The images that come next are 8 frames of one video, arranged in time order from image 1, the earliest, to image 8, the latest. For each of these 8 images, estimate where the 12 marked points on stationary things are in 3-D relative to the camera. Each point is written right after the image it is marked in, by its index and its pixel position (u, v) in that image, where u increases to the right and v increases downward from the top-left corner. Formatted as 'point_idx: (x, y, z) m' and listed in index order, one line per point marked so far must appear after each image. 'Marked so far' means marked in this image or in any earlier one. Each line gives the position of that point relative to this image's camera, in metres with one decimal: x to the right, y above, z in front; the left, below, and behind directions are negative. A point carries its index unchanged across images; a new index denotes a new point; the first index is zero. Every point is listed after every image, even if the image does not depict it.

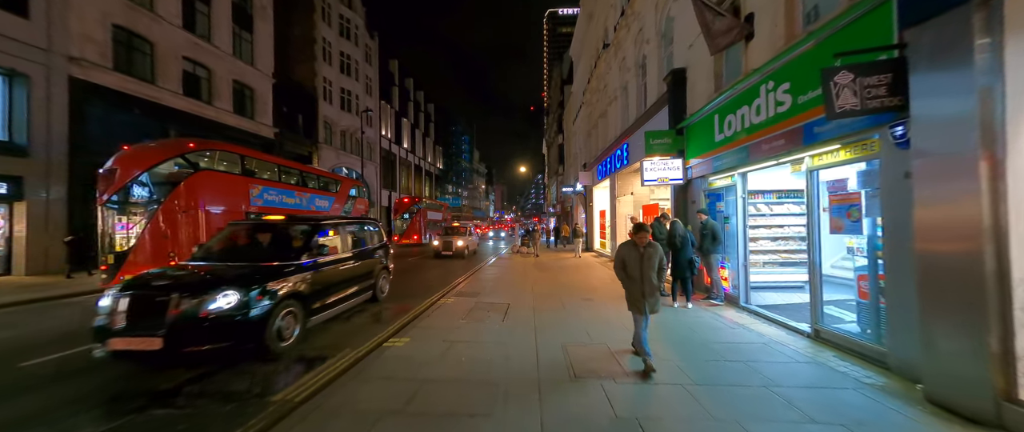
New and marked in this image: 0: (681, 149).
0: (+4.6, +1.8, +8.8) m
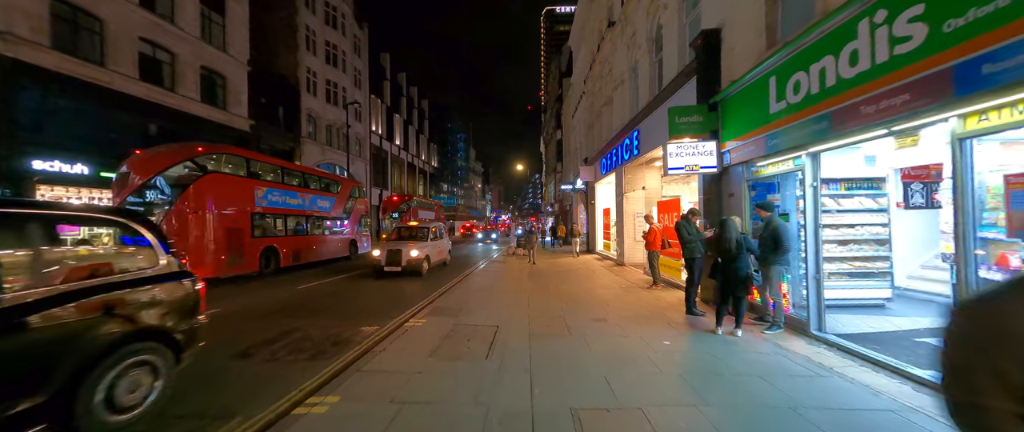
0: (+4.4, +1.9, +7.0) m
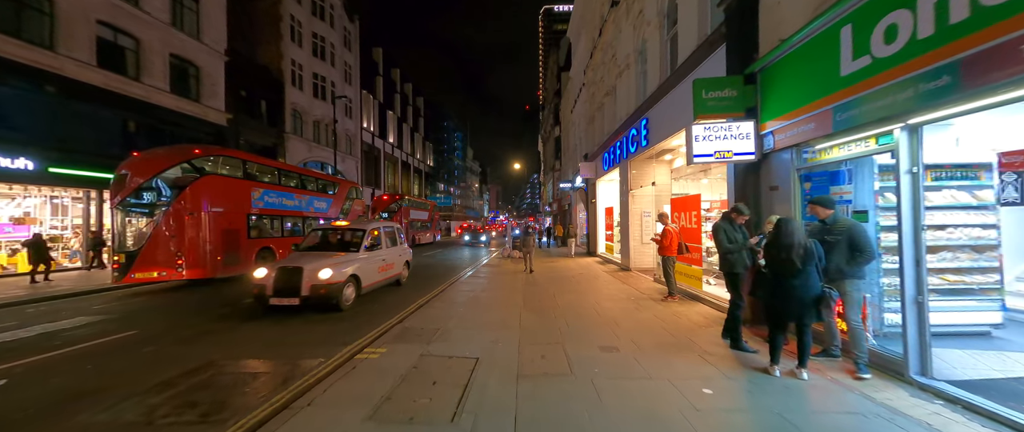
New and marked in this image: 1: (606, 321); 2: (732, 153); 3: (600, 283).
0: (+4.2, +1.9, +5.6) m
1: (+1.8, -2.0, +6.1) m
2: (+3.7, +1.1, +5.4) m
3: (+2.8, -2.1, +10.1) m
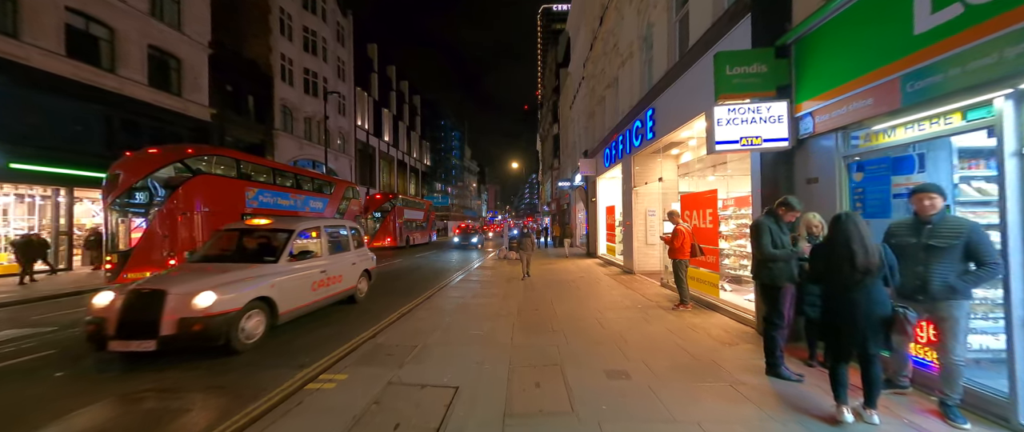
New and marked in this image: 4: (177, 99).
0: (+4.0, +2.0, +4.8) m
1: (+1.6, -2.0, +5.3) m
2: (+3.6, +1.1, +4.6) m
3: (+2.6, -2.1, +9.3) m
4: (-19.8, +6.9, +19.0) m
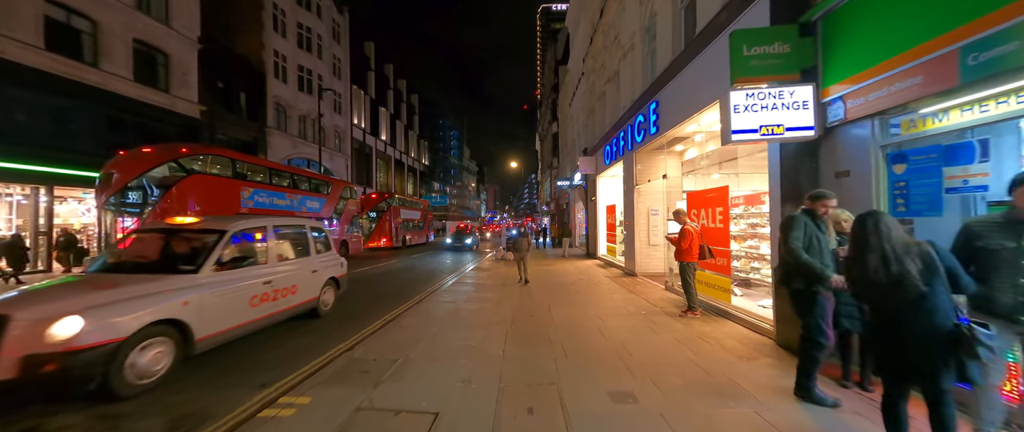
0: (+3.9, +2.0, +4.3) m
1: (+1.5, -1.9, +4.7) m
2: (+3.4, +1.1, +4.1) m
3: (+2.5, -2.1, +8.8) m
4: (-19.9, +6.9, +18.5) m
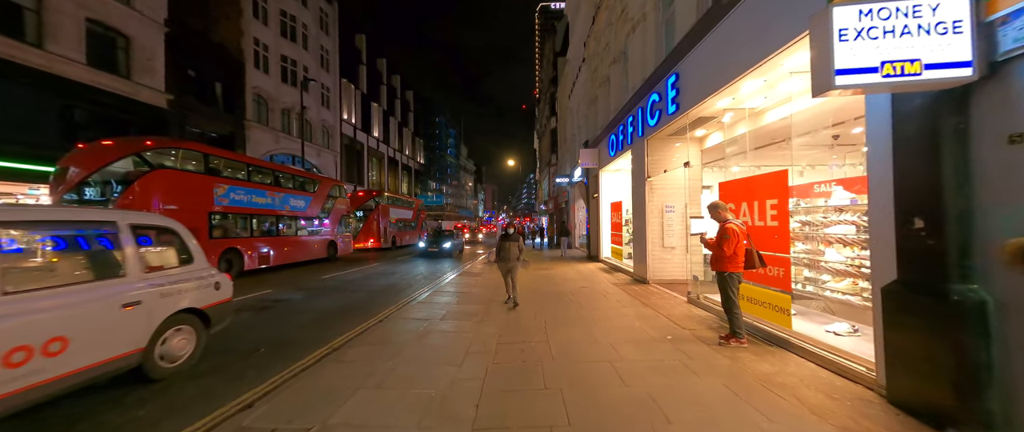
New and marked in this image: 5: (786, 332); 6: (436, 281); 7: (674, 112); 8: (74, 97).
0: (+3.7, +2.1, +2.7) m
1: (+1.3, -1.9, +3.2) m
2: (+3.2, +1.2, +2.5) m
3: (+2.2, -2.0, +7.2) m
4: (-20.2, +7.0, +16.8) m
5: (+3.8, -1.6, +4.4) m
6: (-2.3, -2.0, +10.5) m
7: (+3.9, +2.5, +7.7) m
8: (-20.4, +5.6, +14.9) m
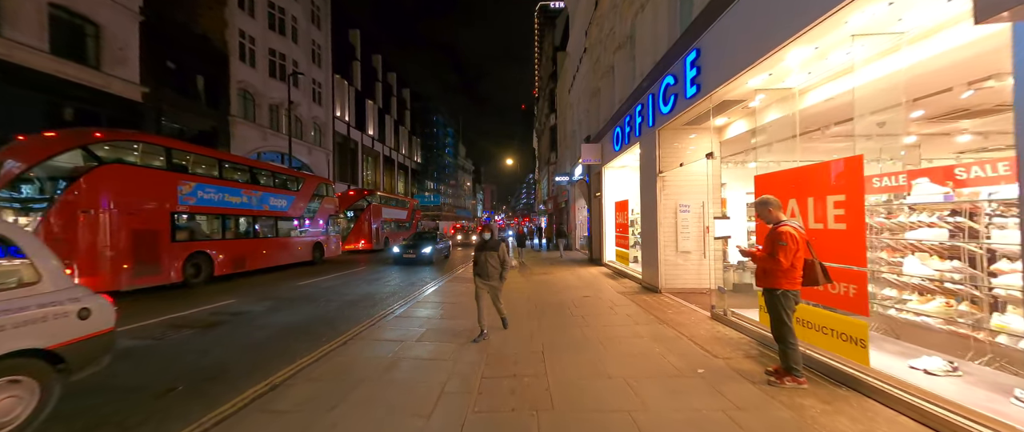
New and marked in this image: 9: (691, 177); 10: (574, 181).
0: (+3.6, +2.1, +1.7) m
1: (+1.2, -1.9, +2.1) m
2: (+3.1, +1.2, +1.5) m
3: (+2.1, -2.0, +6.1) m
4: (-20.4, +7.0, +15.7) m
5: (+3.6, -1.6, +3.4) m
6: (-2.5, -2.0, +9.4) m
7: (+3.7, +2.5, +6.6) m
8: (-20.5, +5.5, +13.8) m
9: (+4.7, +1.1, +8.3) m
10: (+3.8, +2.2, +19.7) m
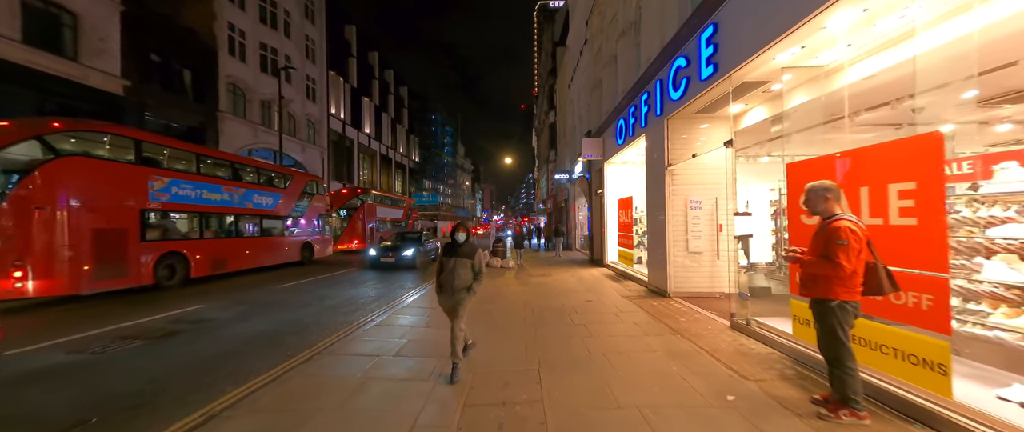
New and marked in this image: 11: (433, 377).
0: (+3.5, +2.1, +1.0) m
1: (+1.1, -1.8, +1.4) m
2: (+3.0, +1.3, +0.8) m
3: (+2.0, -1.9, +5.4) m
4: (-20.5, +7.1, +14.9) m
5: (+3.5, -1.5, +2.7) m
6: (-2.6, -1.9, +8.7) m
7: (+3.6, +2.5, +5.9) m
8: (-20.7, +5.6, +13.0) m
9: (+4.6, +1.1, +7.7) m
10: (+3.6, +2.3, +19.0) m
11: (-1.0, -2.0, +4.0) m
